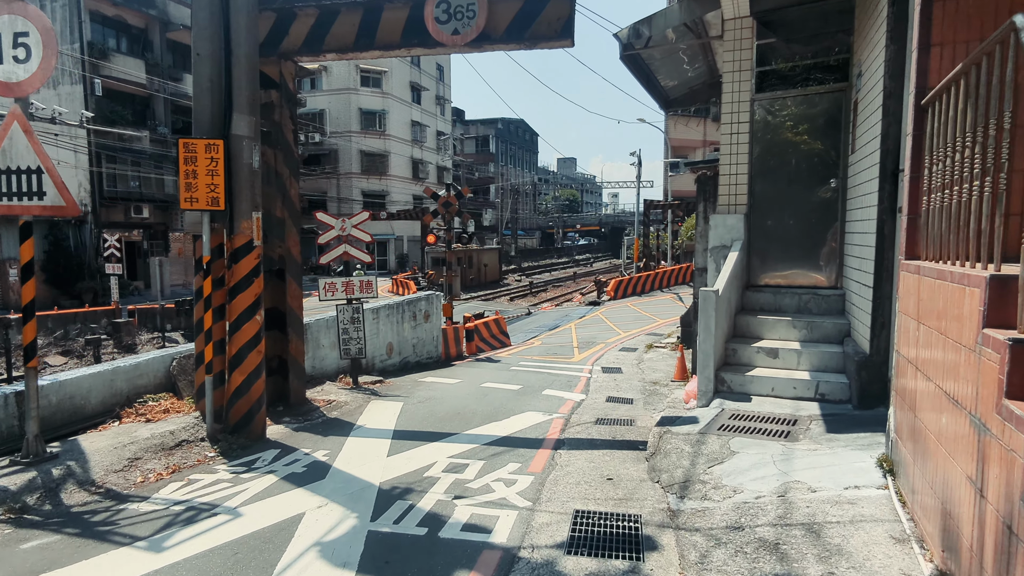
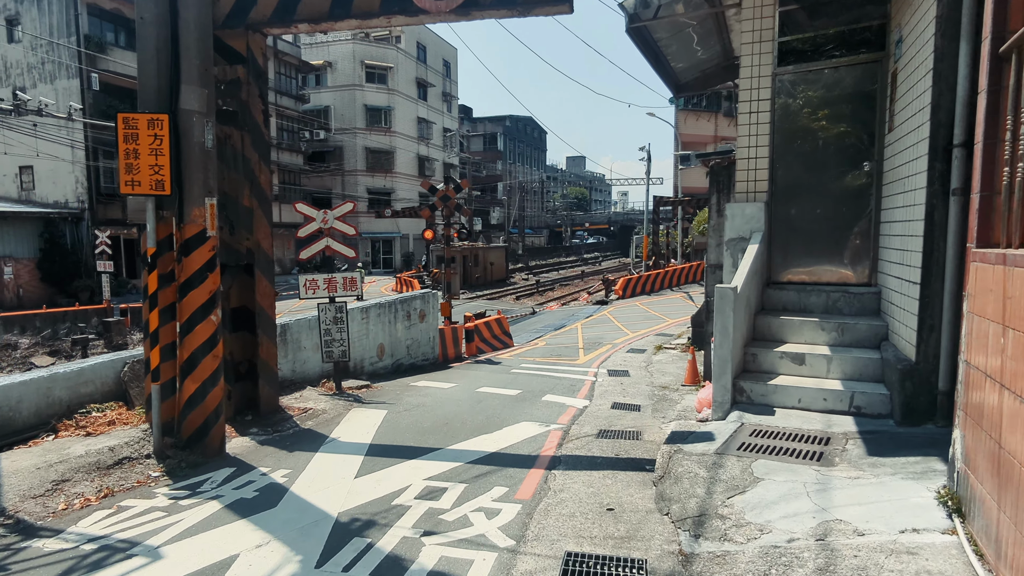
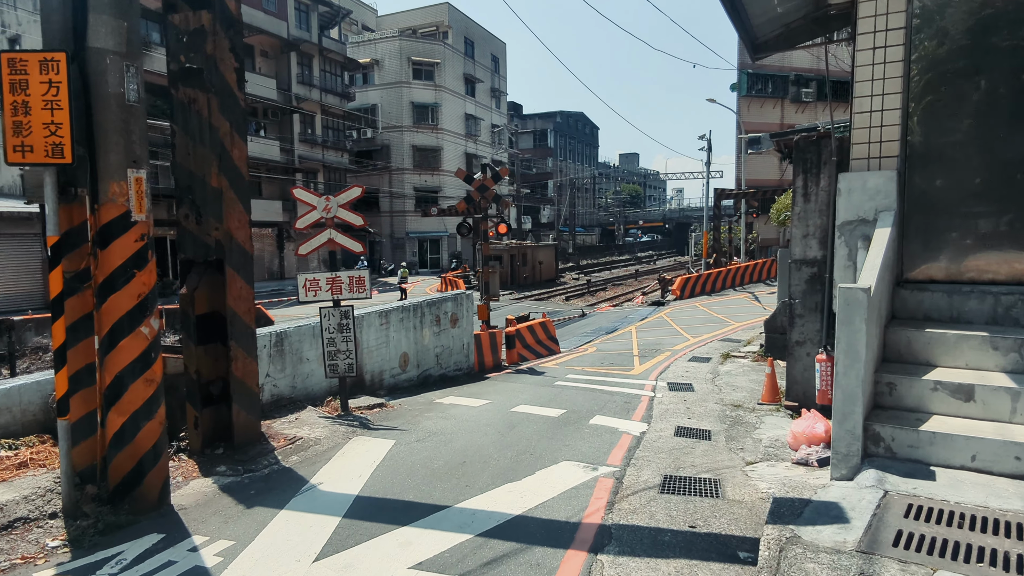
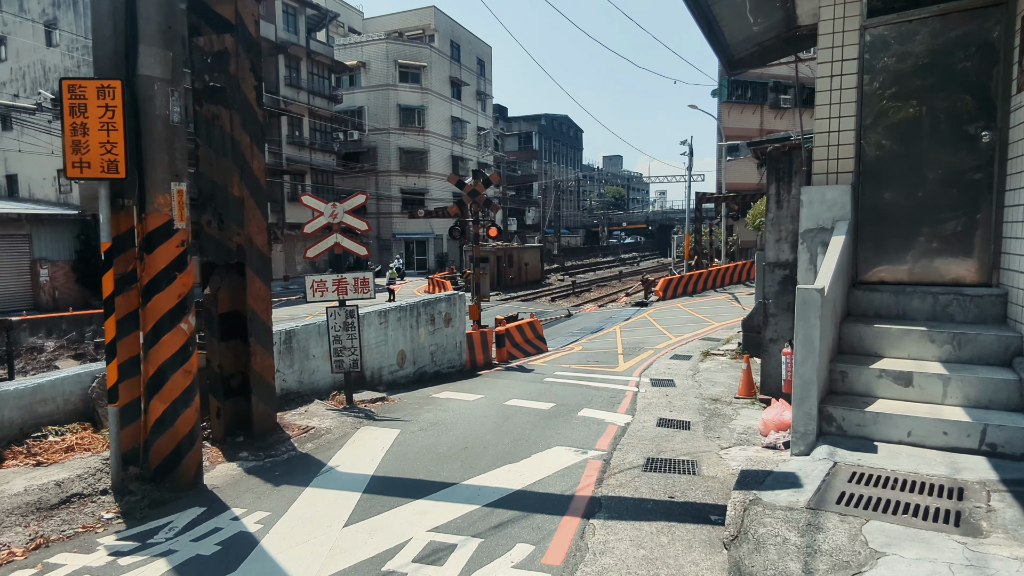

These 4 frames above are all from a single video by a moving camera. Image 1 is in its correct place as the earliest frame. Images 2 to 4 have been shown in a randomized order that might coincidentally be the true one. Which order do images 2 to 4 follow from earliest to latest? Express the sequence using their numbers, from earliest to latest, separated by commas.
2, 4, 3
